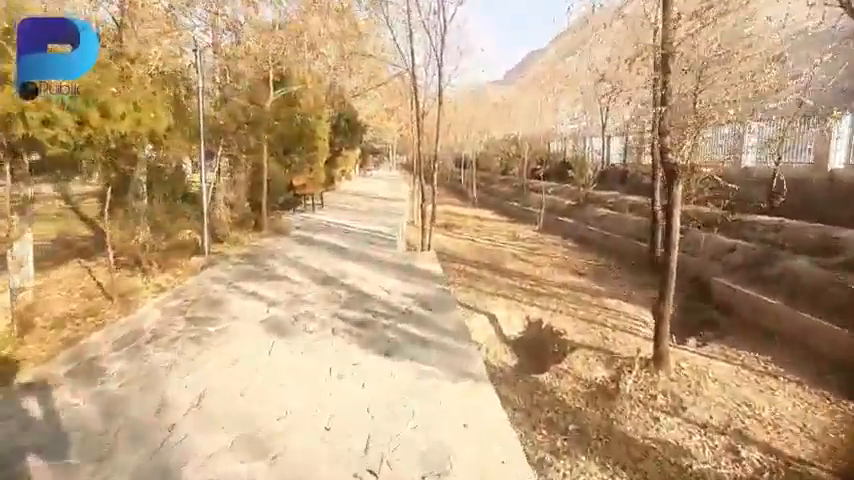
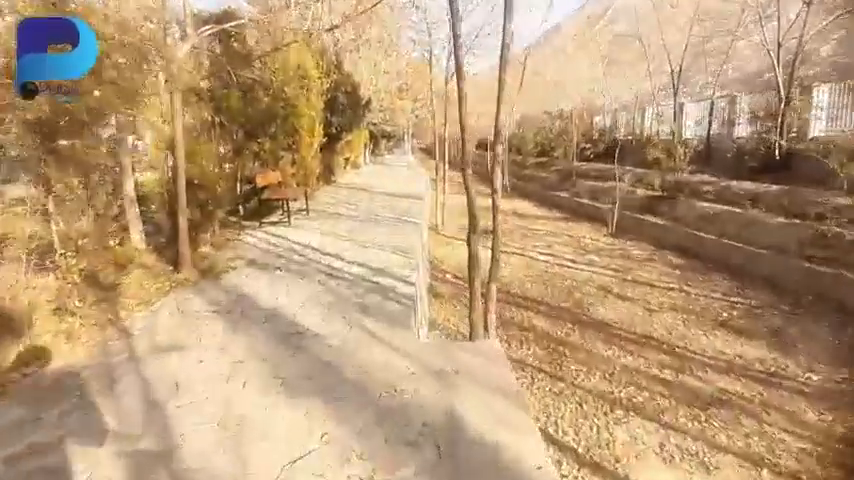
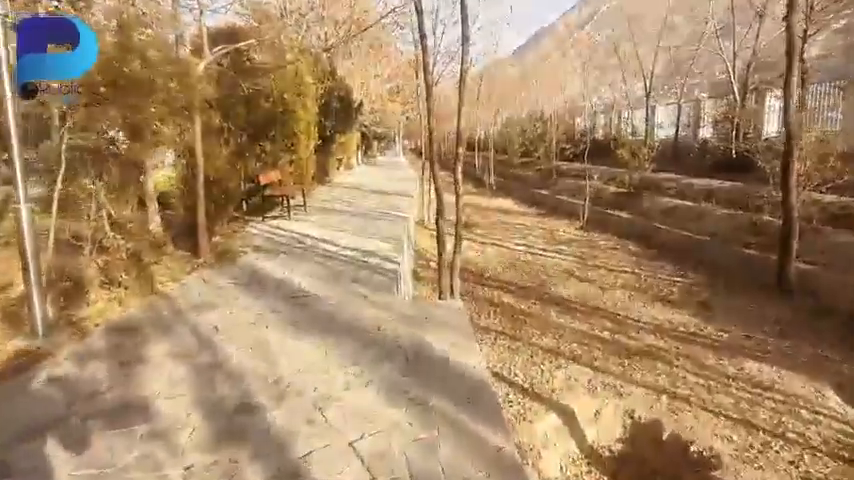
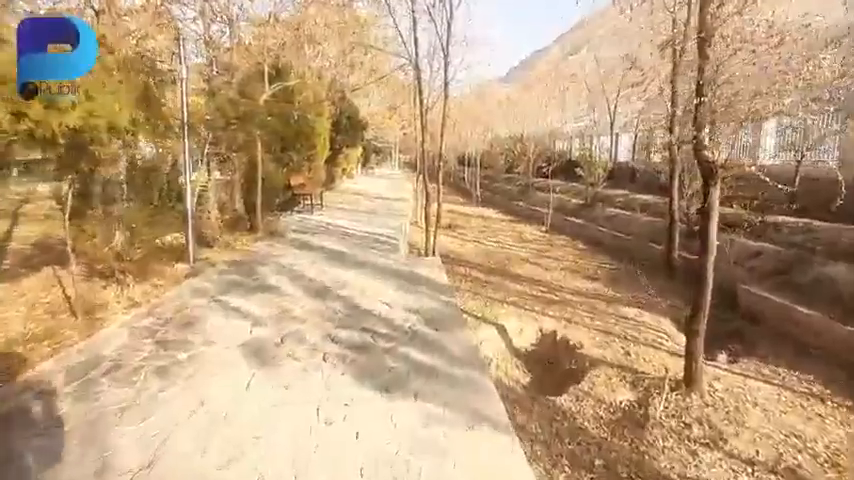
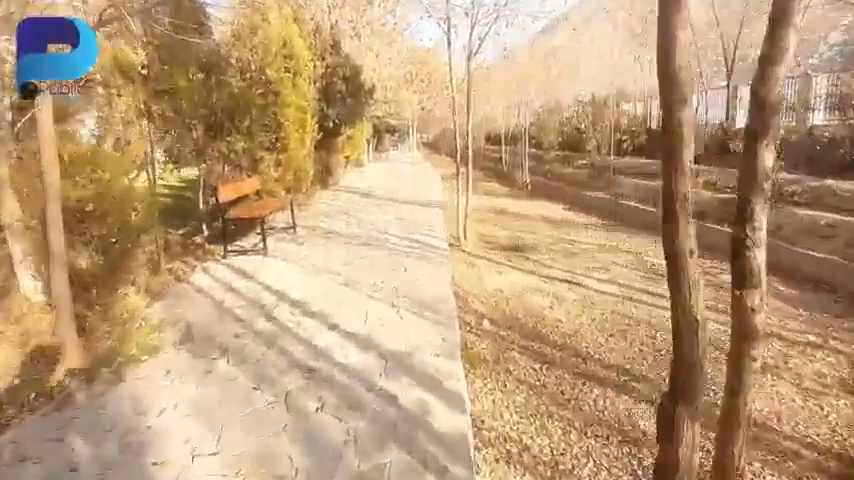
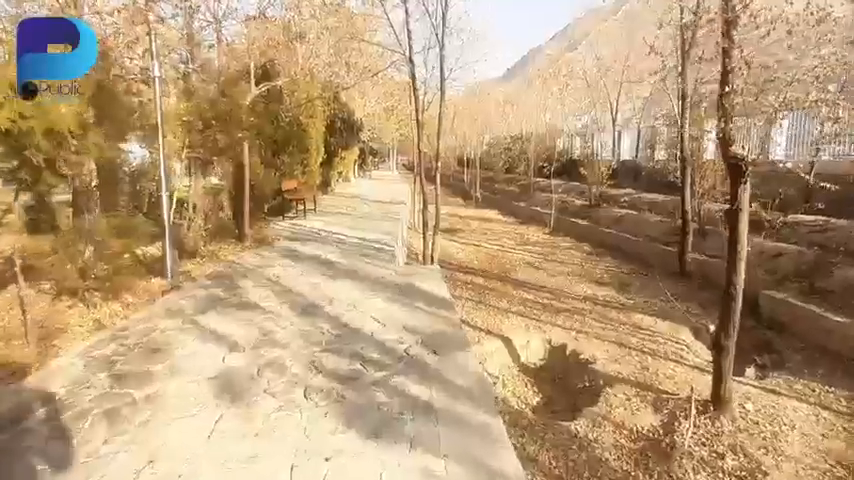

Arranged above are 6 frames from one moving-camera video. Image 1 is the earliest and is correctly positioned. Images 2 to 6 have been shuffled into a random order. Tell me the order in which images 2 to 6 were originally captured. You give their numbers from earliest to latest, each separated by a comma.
4, 6, 3, 2, 5
